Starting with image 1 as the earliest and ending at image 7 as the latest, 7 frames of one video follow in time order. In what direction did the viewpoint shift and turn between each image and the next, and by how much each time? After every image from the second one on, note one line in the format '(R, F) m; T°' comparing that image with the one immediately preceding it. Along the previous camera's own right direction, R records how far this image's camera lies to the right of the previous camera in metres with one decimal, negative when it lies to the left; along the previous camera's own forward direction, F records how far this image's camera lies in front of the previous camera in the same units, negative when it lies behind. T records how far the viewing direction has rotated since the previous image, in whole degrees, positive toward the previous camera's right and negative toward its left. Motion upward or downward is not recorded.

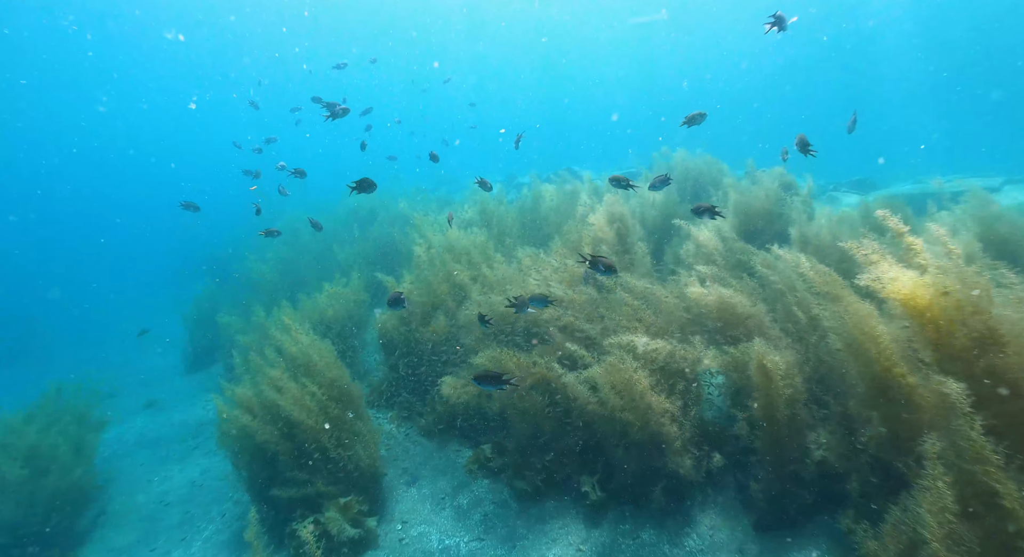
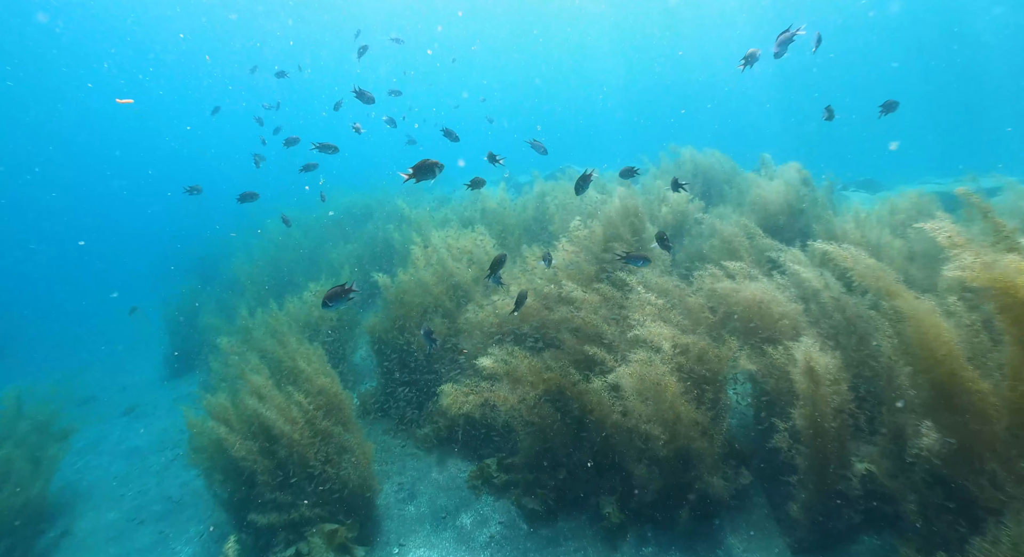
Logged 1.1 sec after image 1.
(-0.1, +0.6) m; 0°
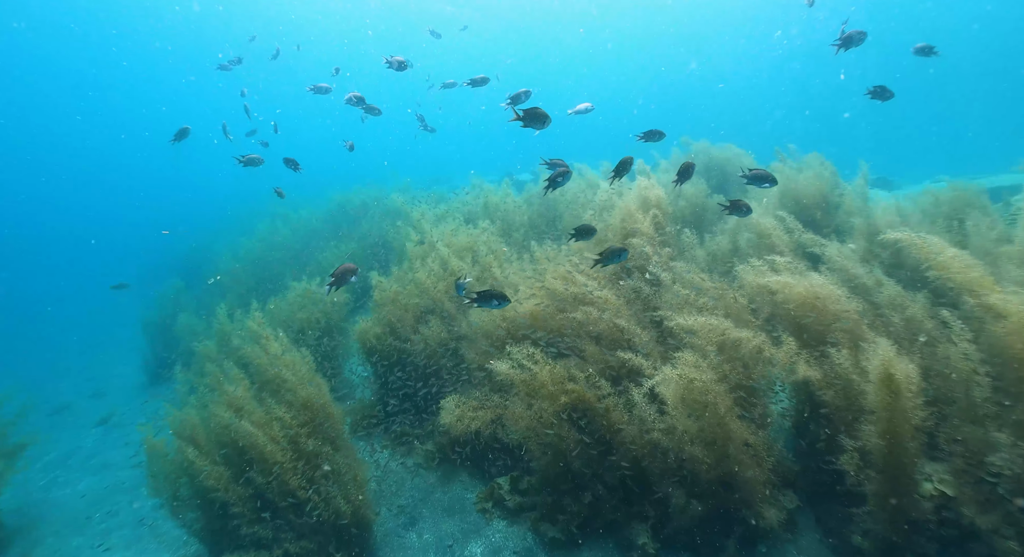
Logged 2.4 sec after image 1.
(-0.2, +0.7) m; +1°
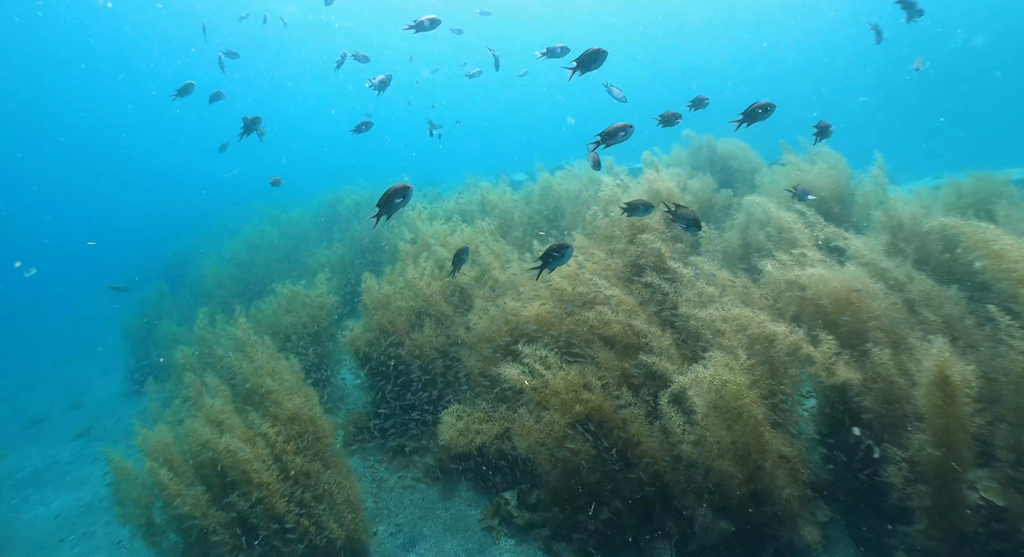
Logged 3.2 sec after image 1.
(-0.1, +0.4) m; +1°
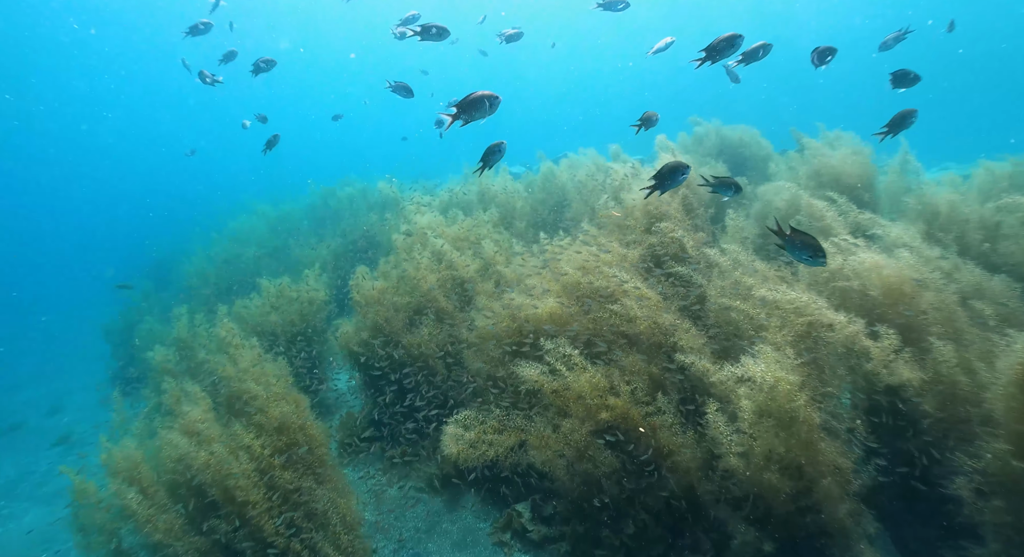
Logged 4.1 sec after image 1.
(-0.2, +0.5) m; +1°
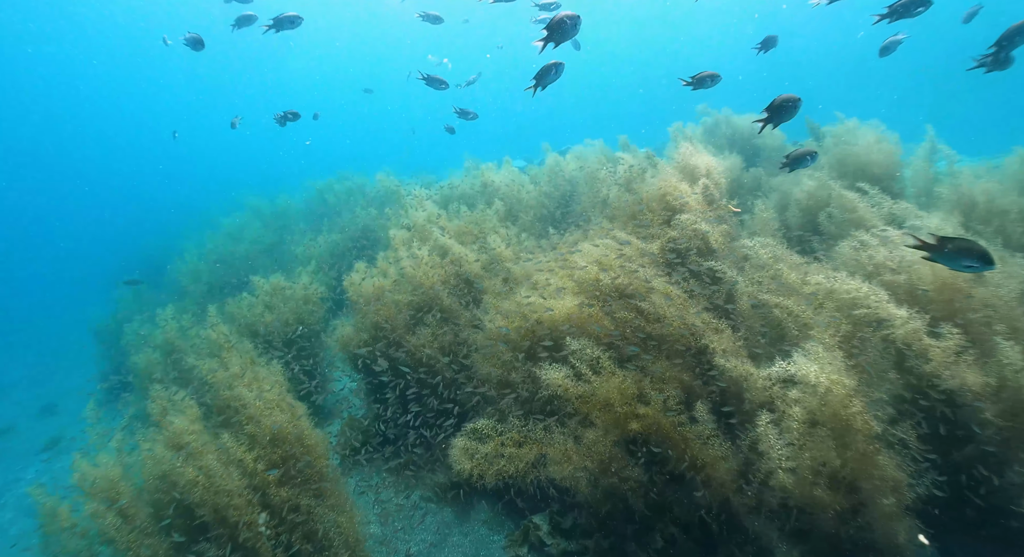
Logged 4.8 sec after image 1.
(-0.1, +0.4) m; 0°
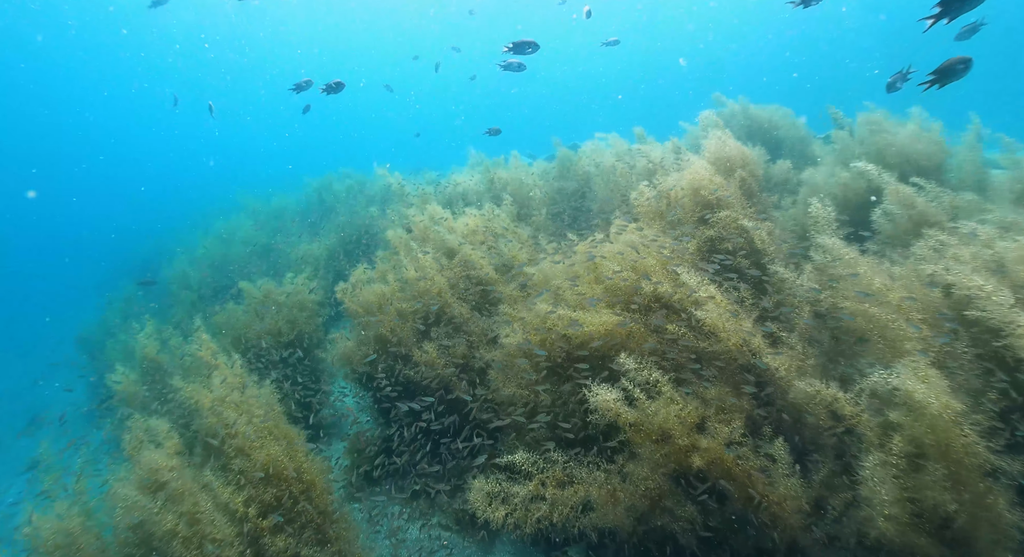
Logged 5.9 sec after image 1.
(-0.2, +0.5) m; 0°
